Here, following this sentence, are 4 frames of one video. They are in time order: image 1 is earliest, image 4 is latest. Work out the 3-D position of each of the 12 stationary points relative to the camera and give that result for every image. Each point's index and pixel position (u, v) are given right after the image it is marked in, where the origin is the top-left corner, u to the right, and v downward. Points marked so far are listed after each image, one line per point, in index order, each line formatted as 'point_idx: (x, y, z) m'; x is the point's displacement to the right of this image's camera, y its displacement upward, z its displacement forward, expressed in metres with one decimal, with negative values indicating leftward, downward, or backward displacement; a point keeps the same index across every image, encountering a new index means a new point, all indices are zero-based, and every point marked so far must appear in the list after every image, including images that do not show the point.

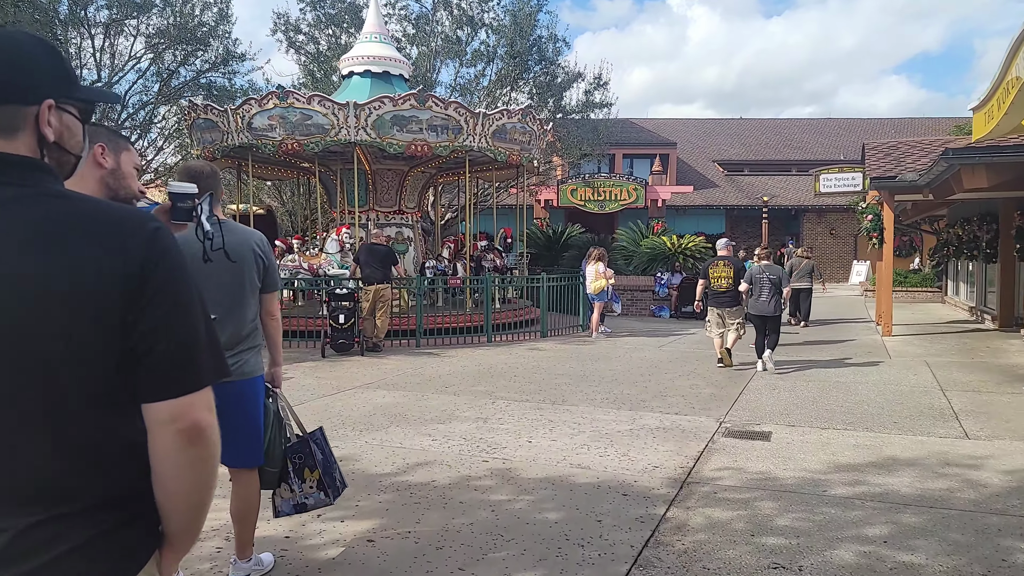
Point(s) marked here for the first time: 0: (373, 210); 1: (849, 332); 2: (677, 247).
0: (-2.9, +1.6, +15.5) m
1: (+7.1, -0.9, +15.5) m
2: (+4.3, +1.1, +19.2) m
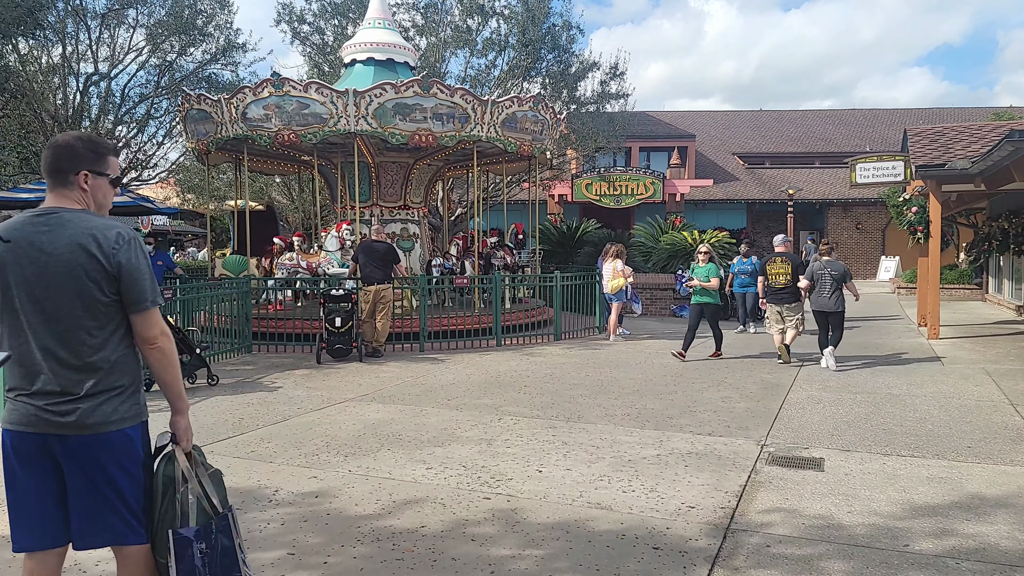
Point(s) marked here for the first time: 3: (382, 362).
0: (-2.7, +1.7, +14.6) m
1: (+7.3, -0.8, +14.4) m
2: (+4.6, +1.1, +18.2) m
3: (-1.9, -1.1, +10.6) m
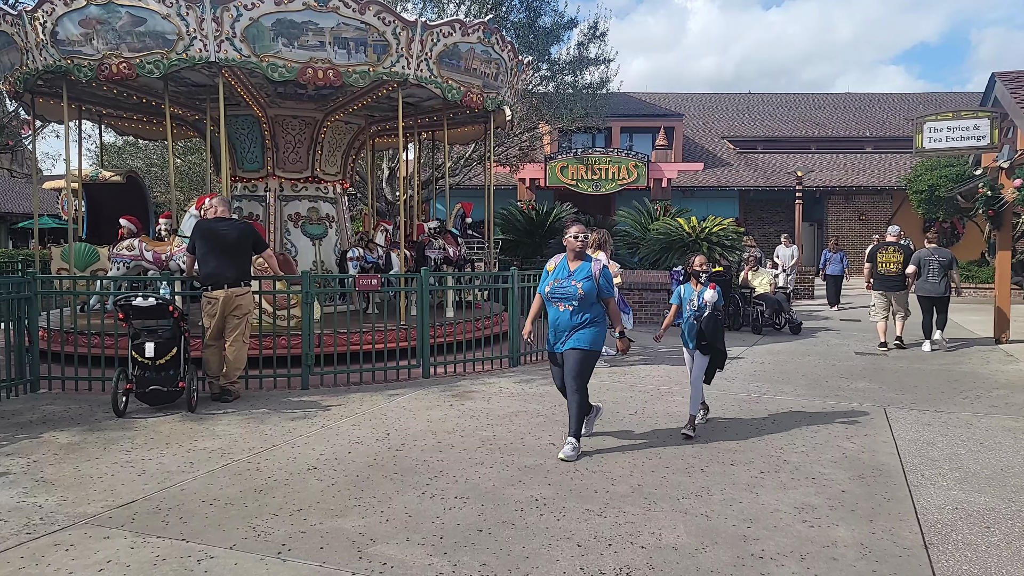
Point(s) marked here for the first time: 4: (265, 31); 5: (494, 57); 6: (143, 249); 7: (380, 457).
0: (-3.5, +1.6, +10.7) m
1: (+6.5, -0.9, +10.8) m
2: (+3.7, +1.1, +14.4) m
3: (-2.6, -1.1, +6.7) m
4: (-2.9, +3.0, +8.6) m
5: (-0.2, +3.3, +10.4) m
6: (-4.6, +0.5, +9.2) m
7: (-0.9, -1.2, +5.3) m
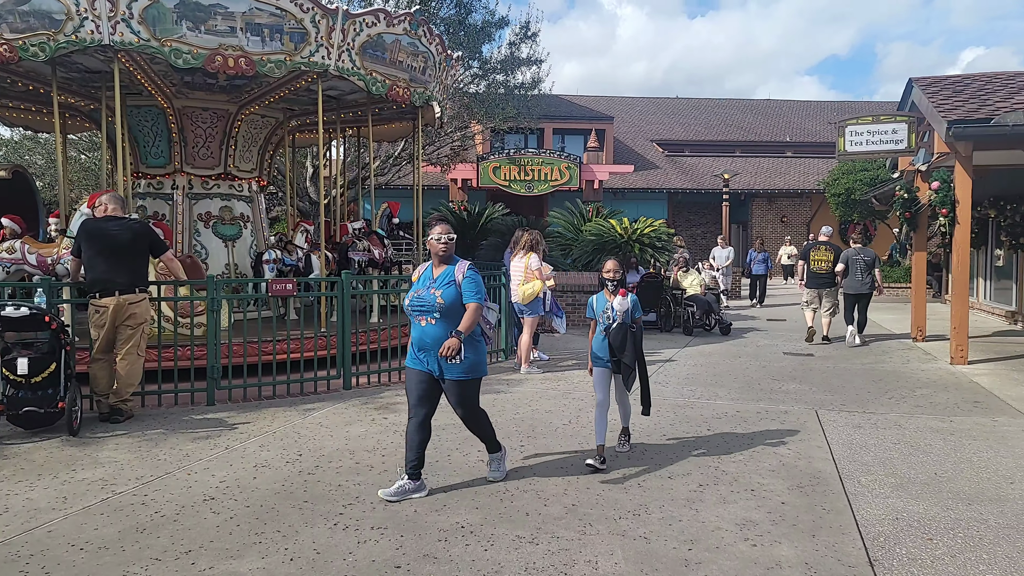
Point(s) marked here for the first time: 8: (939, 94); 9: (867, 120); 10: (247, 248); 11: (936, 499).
0: (-4.5, +1.6, +9.9) m
1: (+5.5, -0.9, +10.9) m
2: (+2.3, +1.1, +14.3) m
3: (-3.2, -1.2, +6.0) m
4: (-3.7, +2.9, +7.9) m
5: (-1.2, +3.2, +10.0) m
6: (-5.4, +0.4, +8.4) m
7: (-1.4, -1.3, +4.8) m
8: (+5.6, +2.5, +9.7) m
9: (+5.4, +2.6, +11.1) m
10: (-3.7, +0.6, +10.4) m
11: (+2.7, -1.3, +4.6) m
